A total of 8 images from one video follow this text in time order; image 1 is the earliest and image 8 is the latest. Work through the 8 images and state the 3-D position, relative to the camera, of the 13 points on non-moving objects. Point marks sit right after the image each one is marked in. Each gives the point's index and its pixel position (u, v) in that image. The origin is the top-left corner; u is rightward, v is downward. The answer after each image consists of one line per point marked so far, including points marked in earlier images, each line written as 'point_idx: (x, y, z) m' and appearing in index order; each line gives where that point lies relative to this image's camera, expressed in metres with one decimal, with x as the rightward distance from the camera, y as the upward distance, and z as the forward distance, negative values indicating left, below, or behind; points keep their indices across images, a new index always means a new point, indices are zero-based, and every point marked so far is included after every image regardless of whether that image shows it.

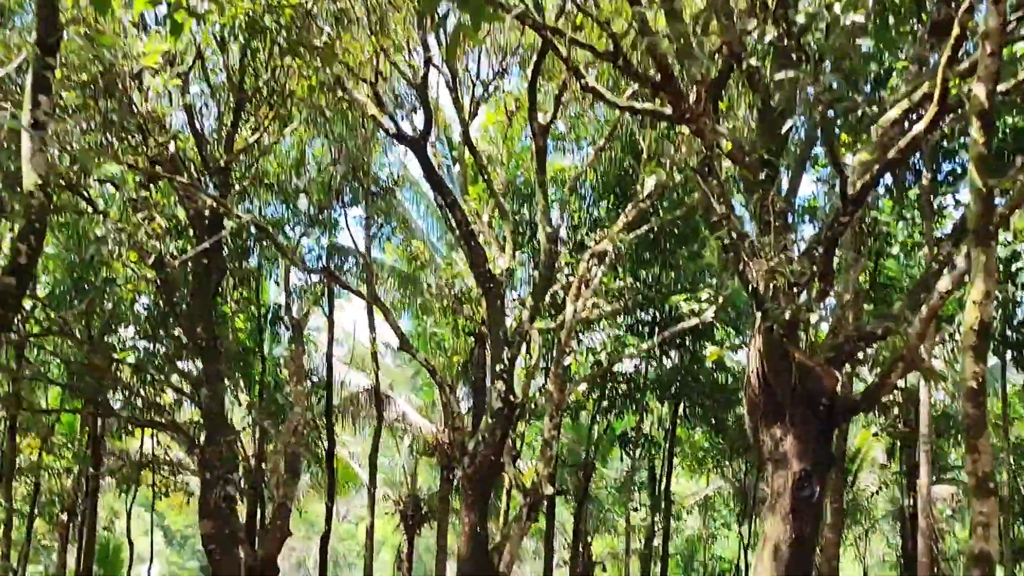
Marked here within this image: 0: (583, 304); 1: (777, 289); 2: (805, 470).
0: (+0.7, -0.2, +12.2) m
1: (+1.7, 0.0, +7.7) m
2: (+2.0, -1.2, +7.9) m
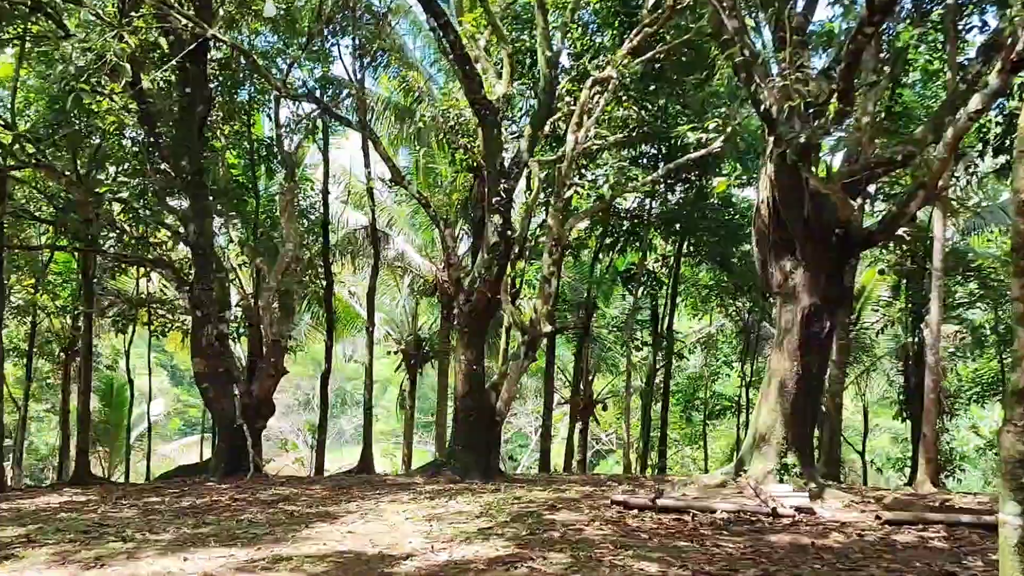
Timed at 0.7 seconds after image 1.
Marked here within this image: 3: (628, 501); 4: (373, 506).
0: (+0.7, +1.5, +11.7) m
1: (+1.7, +1.1, +7.1) m
2: (+2.0, -0.1, +7.5) m
3: (+0.7, -1.3, +7.0) m
4: (-0.9, -1.4, +7.6) m
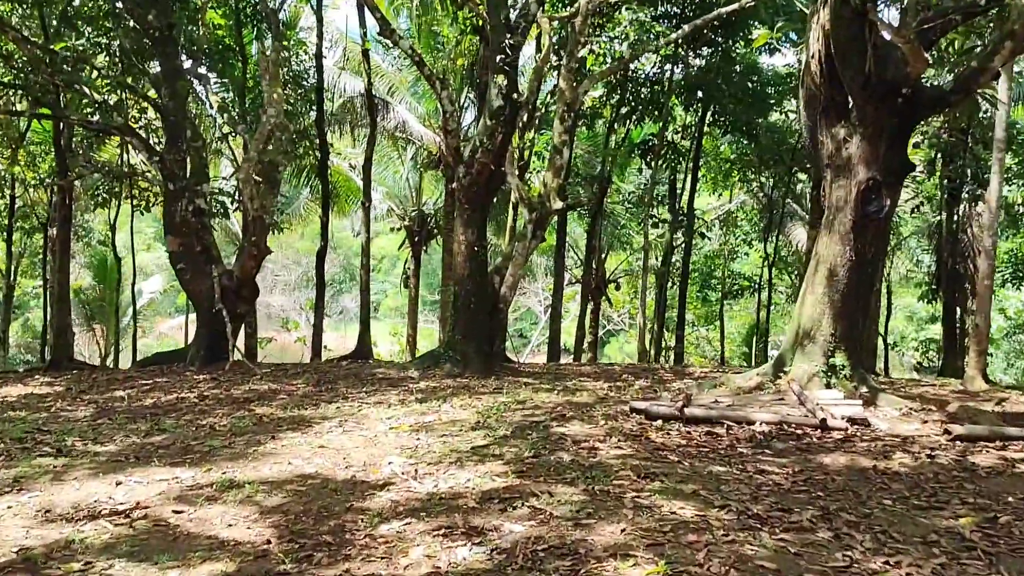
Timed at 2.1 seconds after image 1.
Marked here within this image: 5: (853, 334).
0: (+0.8, +2.7, +10.3) m
1: (+1.7, +1.7, +5.9) m
2: (+2.0, +0.6, +6.4) m
3: (+0.7, -0.6, +5.9) m
4: (-0.9, -0.7, +6.6) m
5: (+1.9, -0.3, +6.5) m
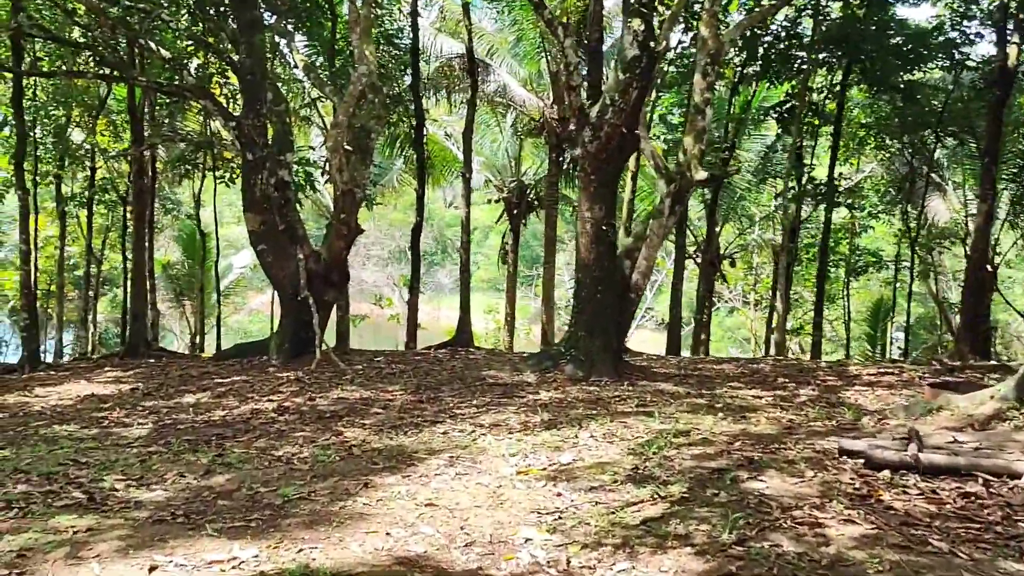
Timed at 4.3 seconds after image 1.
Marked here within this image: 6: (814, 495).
0: (+1.8, +2.8, +8.7) m
1: (+2.4, +1.7, +4.2) m
2: (+2.6, +0.6, +4.7) m
3: (+1.3, -0.6, +4.4) m
4: (-0.2, -0.7, +5.2) m
5: (+2.6, -0.3, +4.9) m
6: (+1.0, -0.7, +4.0) m
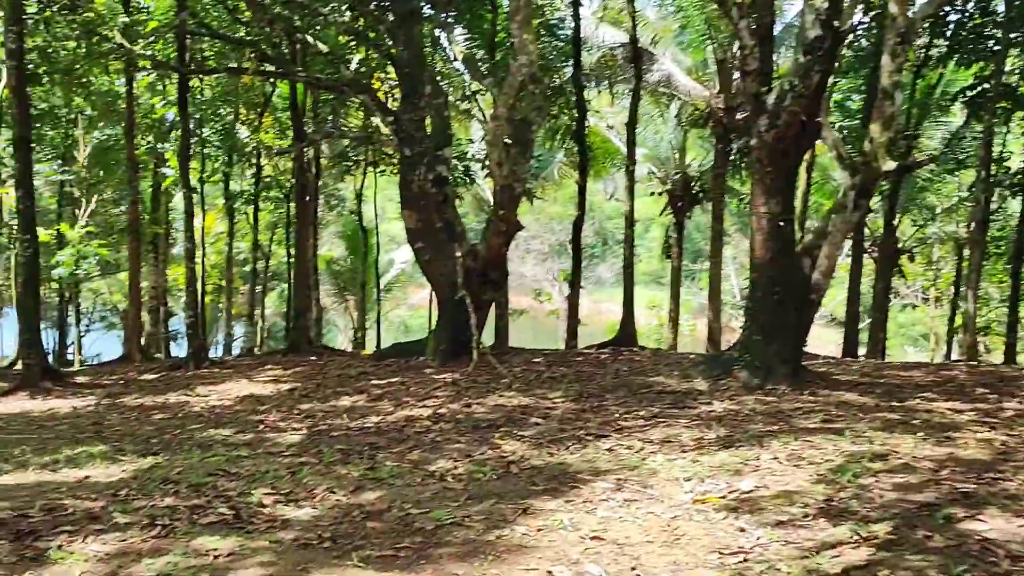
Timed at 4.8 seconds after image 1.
0: (+2.9, +2.8, +7.9) m
1: (+2.9, +1.7, +3.4) m
2: (+3.2, +0.6, +3.9) m
3: (+1.9, -0.7, +3.8) m
4: (+0.5, -0.7, +4.7) m
5: (+3.2, -0.3, +4.1) m
6: (+1.5, -0.7, +3.4) m
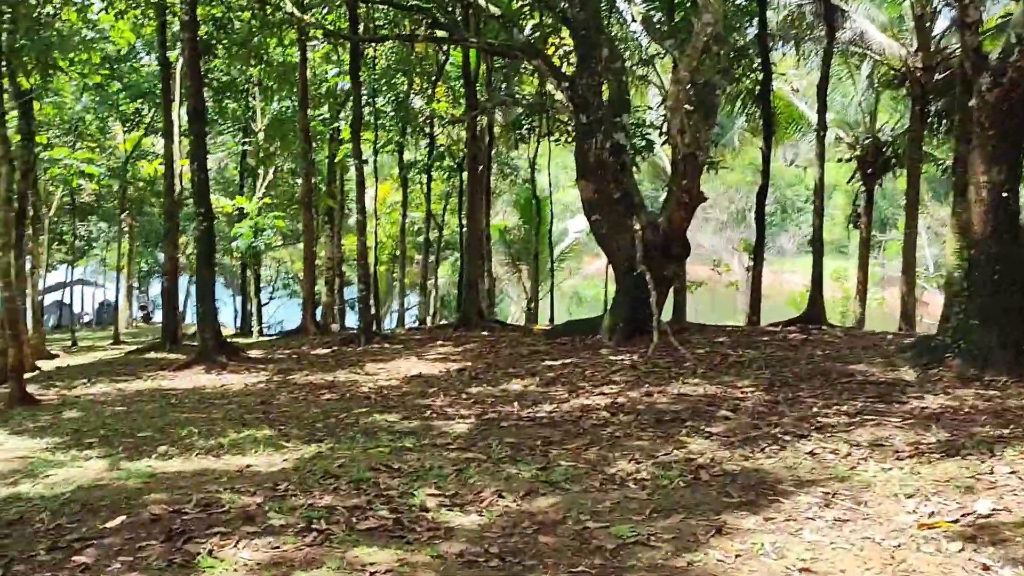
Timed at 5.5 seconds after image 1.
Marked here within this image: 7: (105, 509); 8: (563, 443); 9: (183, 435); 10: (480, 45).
0: (+4.0, +2.9, +6.8) m
1: (+3.4, +1.7, +2.4) m
2: (+3.8, +0.6, +2.8) m
3: (+2.4, -0.6, +3.0) m
4: (+1.2, -0.6, +4.1) m
5: (+3.8, -0.3, +3.1) m
6: (+2.0, -0.7, +2.6) m
7: (-1.5, -0.8, +4.2) m
8: (+0.2, -0.7, +4.9) m
9: (-1.7, -0.7, +5.9) m
10: (-0.2, +1.8, +8.8) m
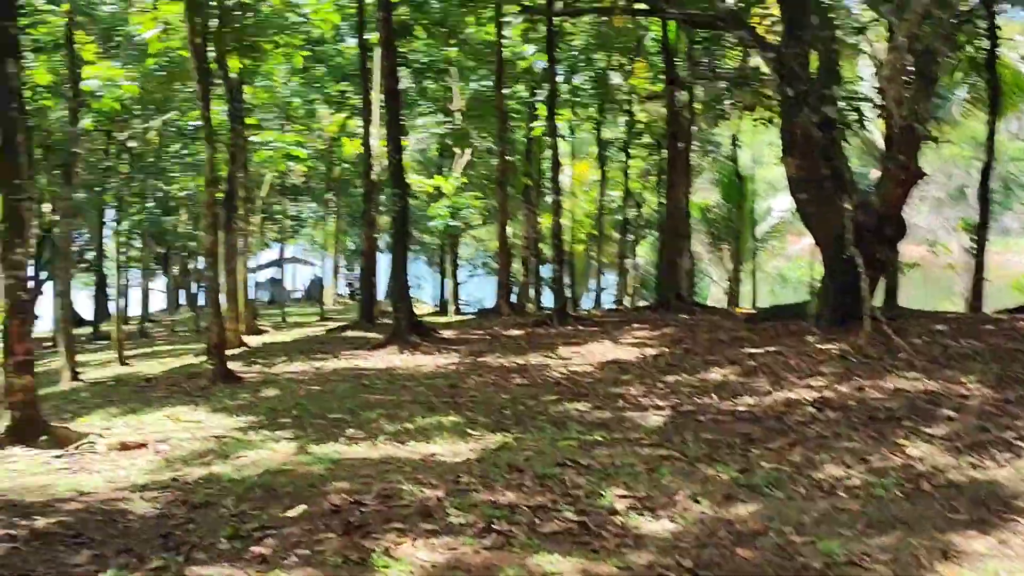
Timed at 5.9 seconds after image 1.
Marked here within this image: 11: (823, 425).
0: (+5.1, +2.9, +5.7) m
1: (+3.7, +1.7, +1.5) m
2: (+4.1, +0.6, +1.9) m
3: (+2.8, -0.6, +2.2) m
4: (+1.8, -0.6, +3.6) m
5: (+4.2, -0.3, +2.1) m
6: (+2.4, -0.7, +2.0) m
7: (-0.8, -0.7, +4.1) m
8: (+1.0, -0.6, +4.6) m
9: (-0.7, -0.6, +5.8) m
10: (+1.2, +2.0, +8.4) m
11: (+1.3, -0.6, +4.9) m
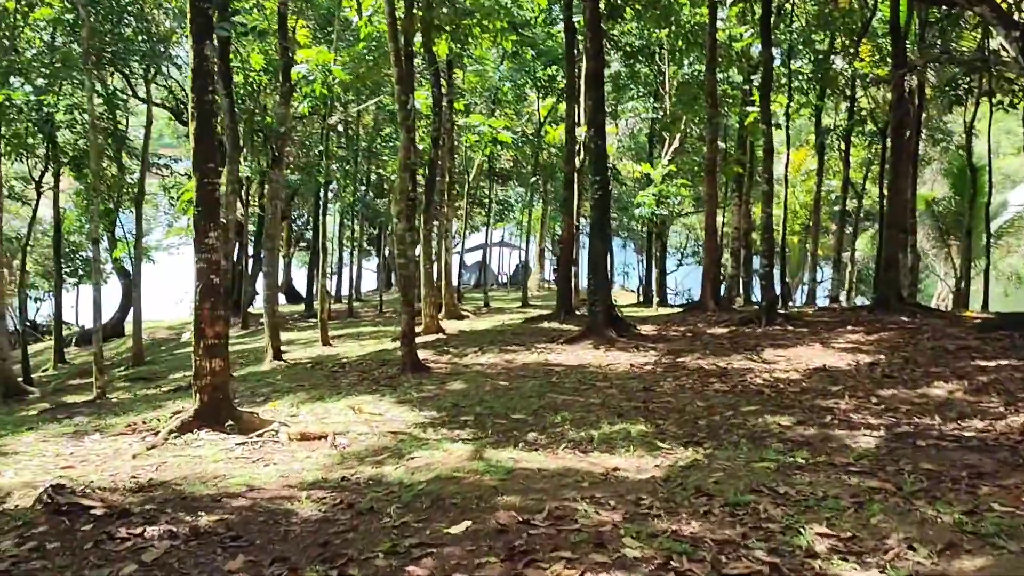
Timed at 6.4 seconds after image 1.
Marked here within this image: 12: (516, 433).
0: (+6.0, +2.8, +4.3) m
1: (+3.8, +1.5, +0.4) m
2: (+4.3, +0.4, +0.7) m
3: (+3.1, -0.8, +1.3) m
4: (+2.3, -0.7, +2.9) m
5: (+4.3, -0.4, +1.0) m
6: (+2.5, -0.8, +1.2) m
7: (-0.2, -0.7, +3.9) m
8: (+1.6, -0.6, +4.0) m
9: (+0.2, -0.6, +5.5) m
10: (+2.6, +1.9, +7.7) m
11: (+2.0, -0.6, +4.2) m
12: (0.0, -0.7, +5.3) m
